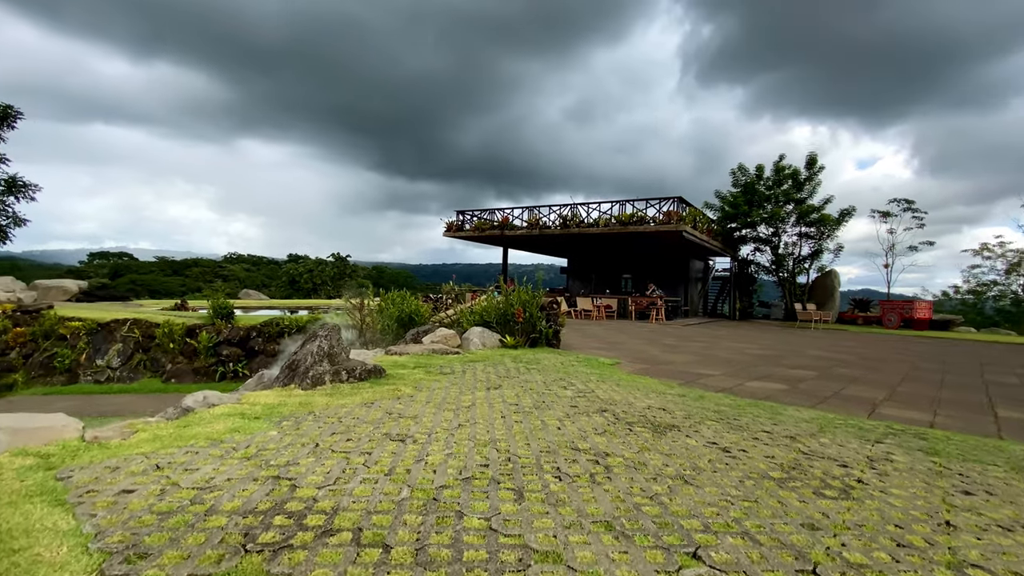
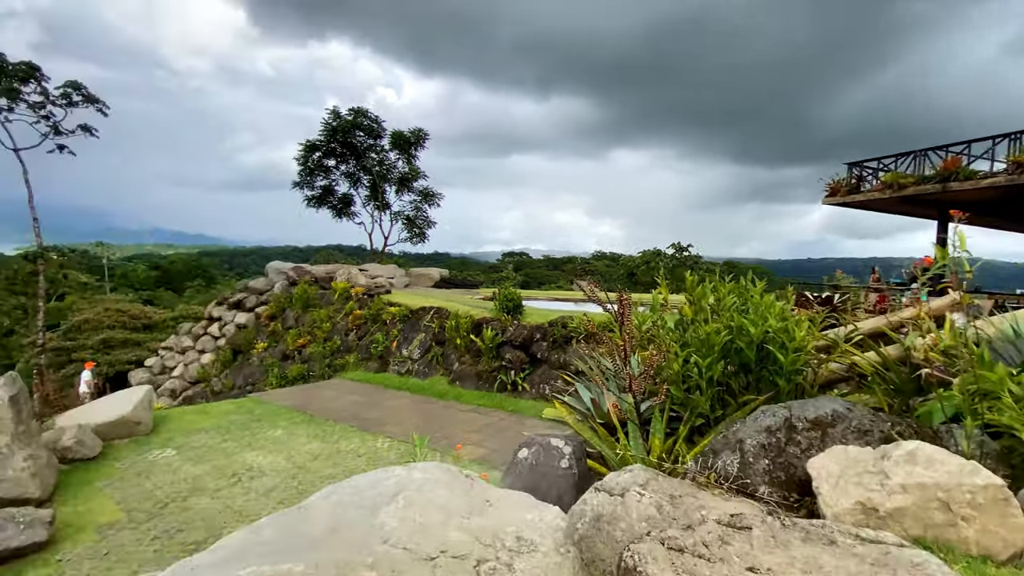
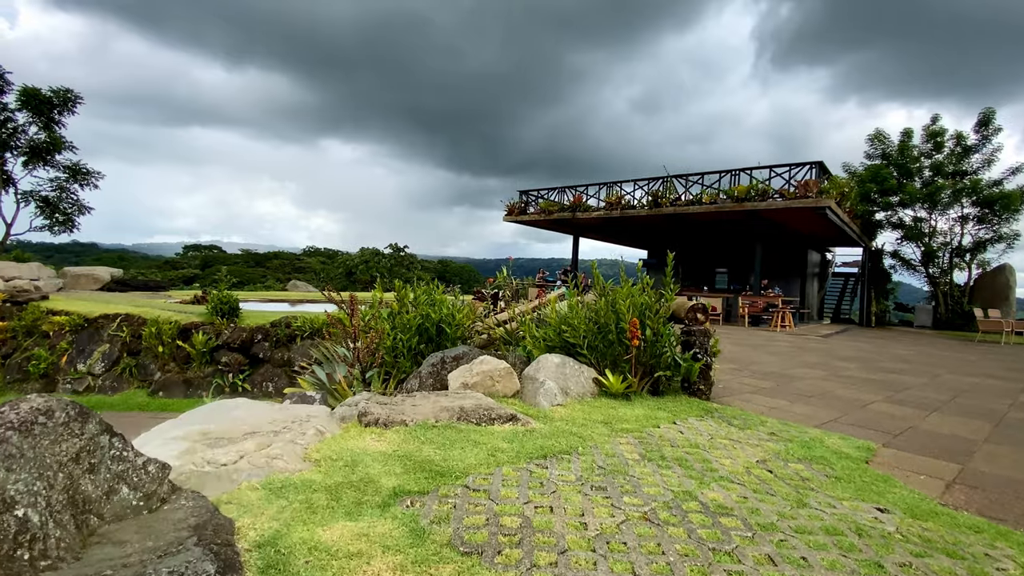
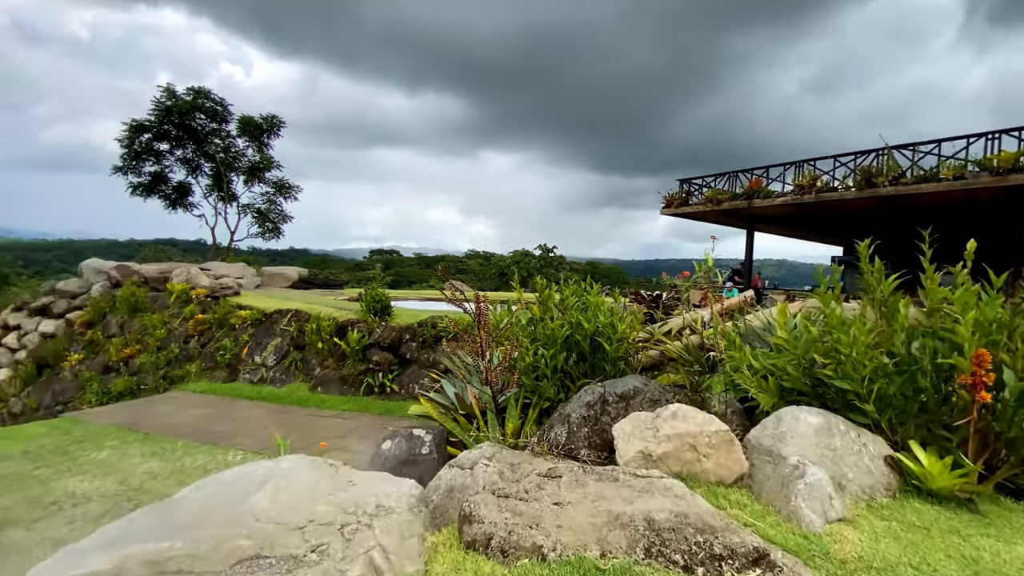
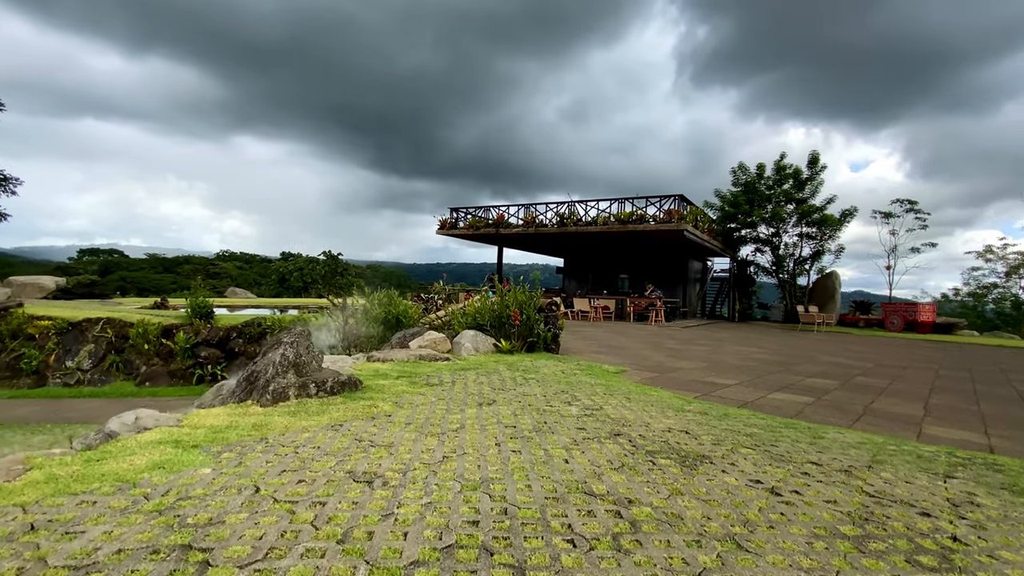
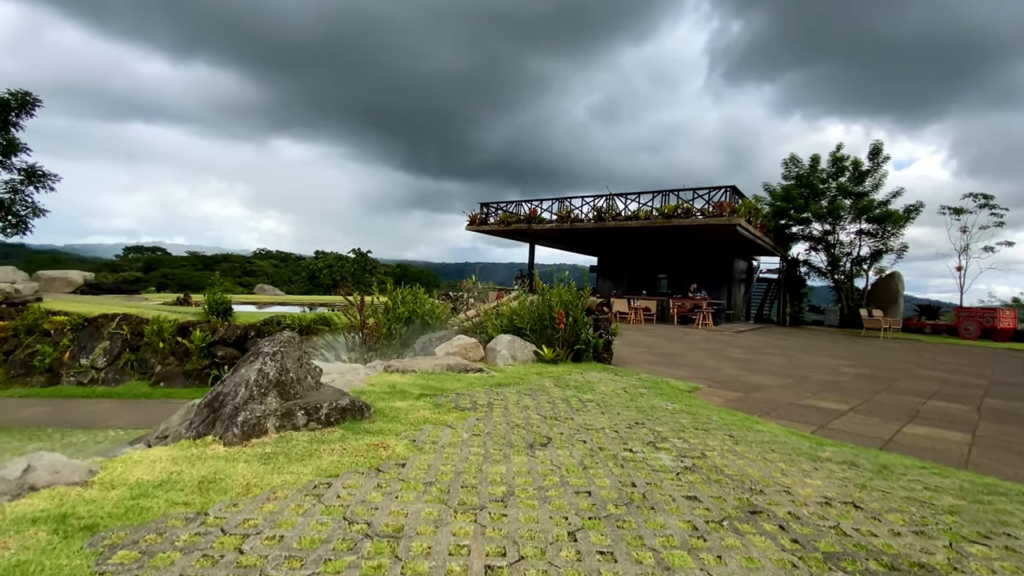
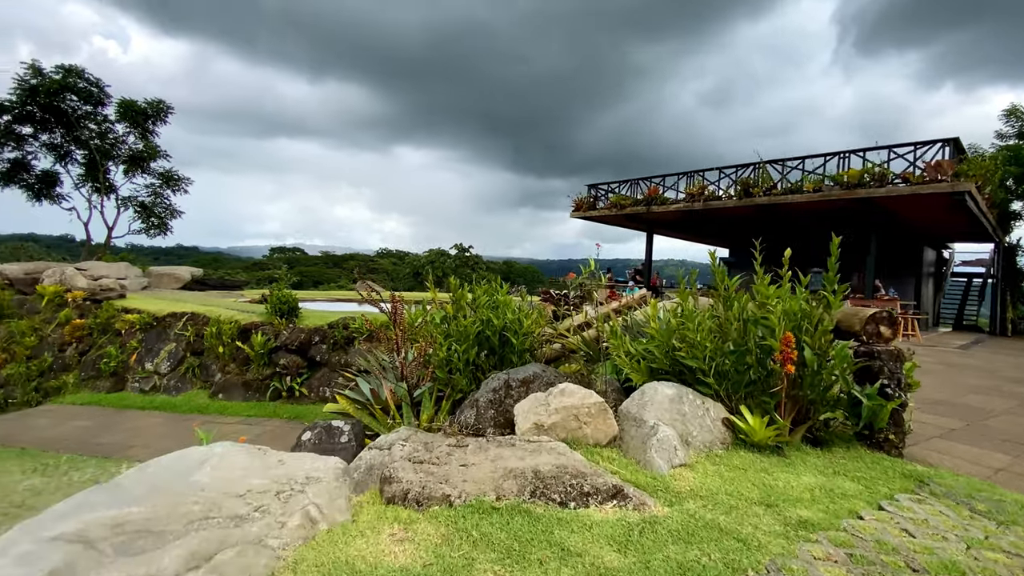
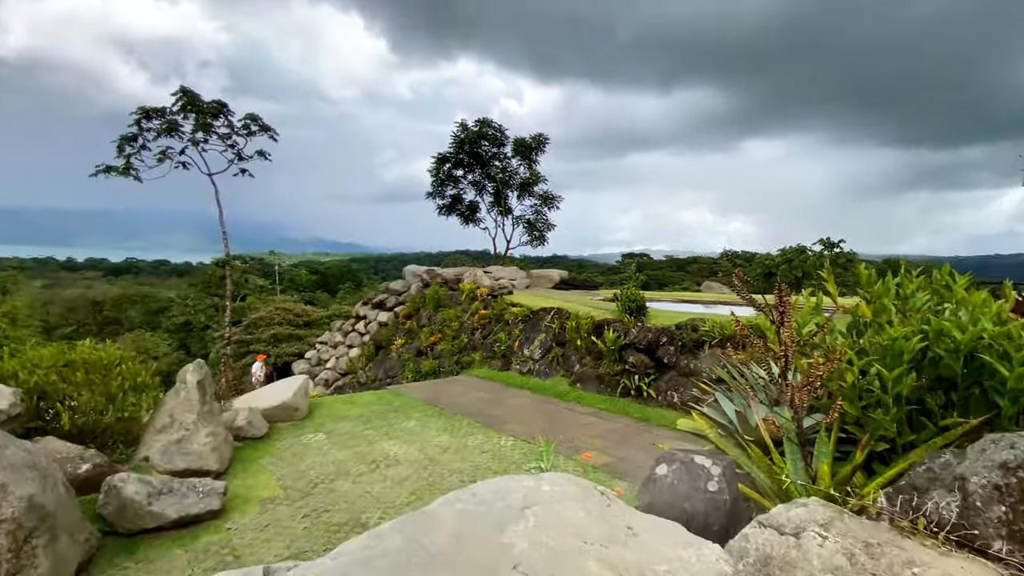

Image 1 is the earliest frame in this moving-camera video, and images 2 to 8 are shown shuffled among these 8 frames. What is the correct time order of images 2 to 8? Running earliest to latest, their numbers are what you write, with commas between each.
5, 6, 3, 7, 4, 2, 8
